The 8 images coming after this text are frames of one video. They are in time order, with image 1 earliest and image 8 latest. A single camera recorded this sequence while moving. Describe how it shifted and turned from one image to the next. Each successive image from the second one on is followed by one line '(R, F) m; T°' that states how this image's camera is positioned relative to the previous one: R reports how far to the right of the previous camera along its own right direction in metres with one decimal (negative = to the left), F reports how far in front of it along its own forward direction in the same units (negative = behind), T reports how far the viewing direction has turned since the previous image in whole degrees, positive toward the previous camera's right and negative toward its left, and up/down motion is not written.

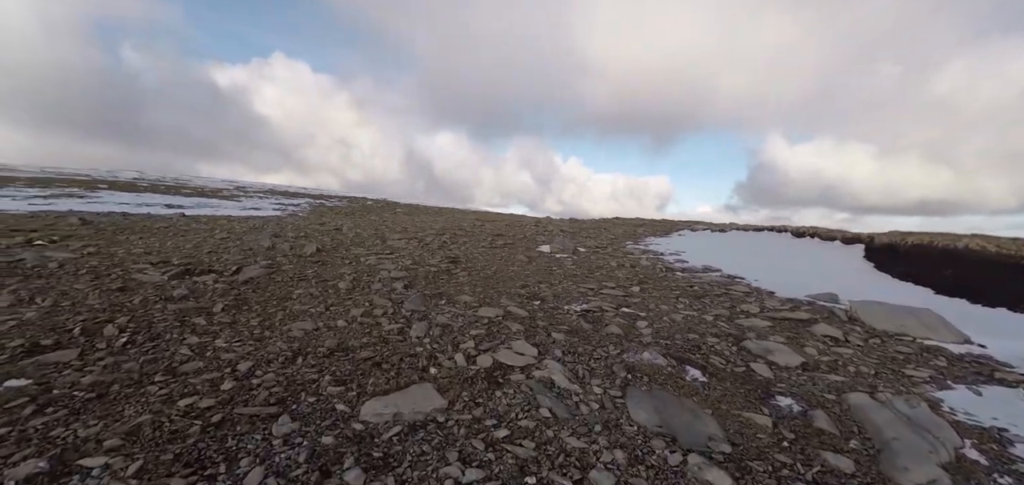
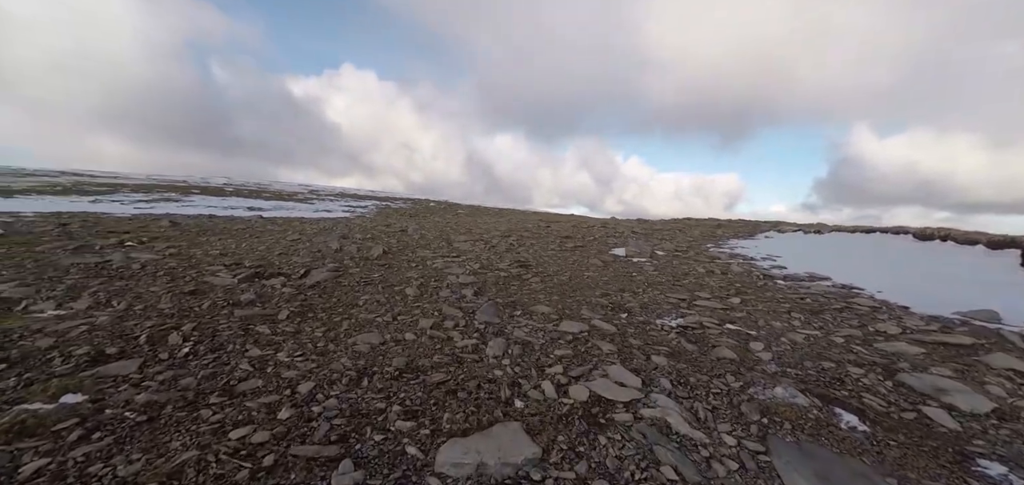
(-0.4, +0.8) m; -9°
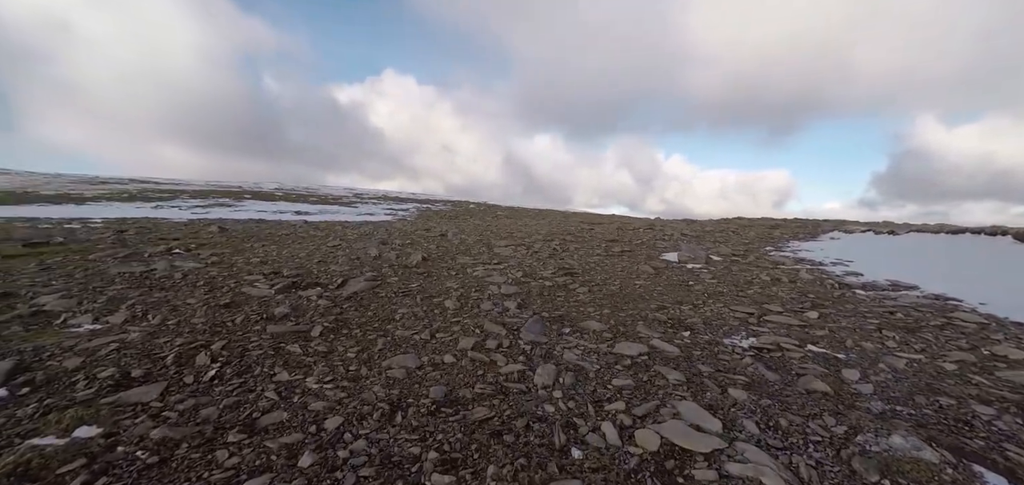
(-0.1, +0.5) m; -6°
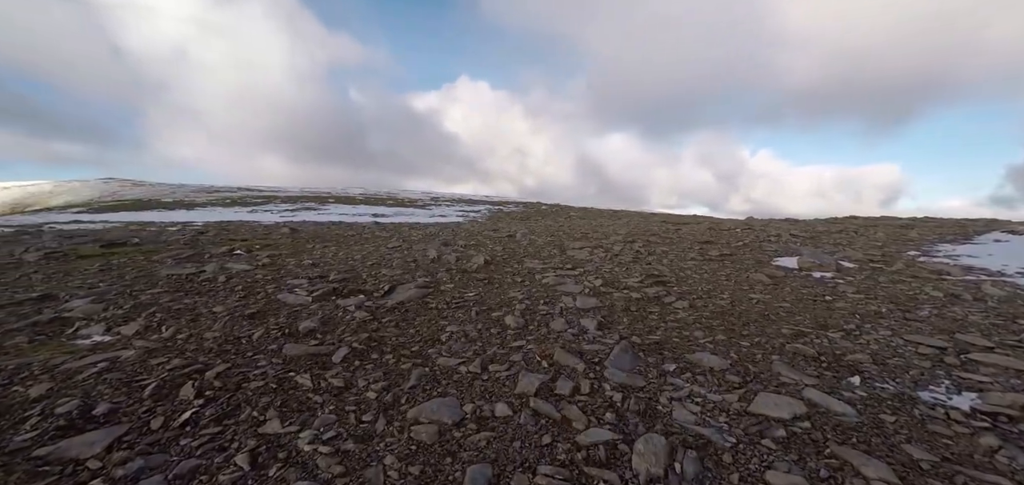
(-0.1, +1.3) m; -11°
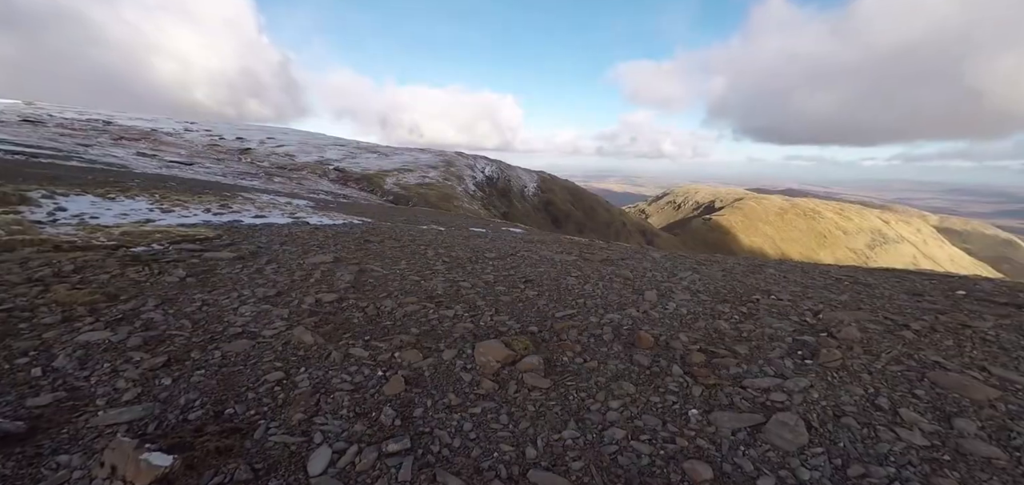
(+0.1, +1.2) m; -10°
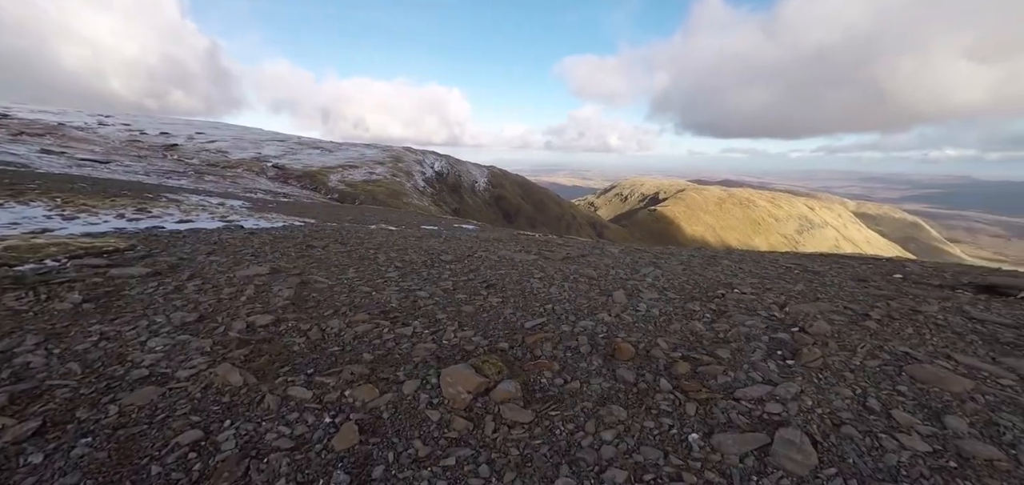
(-0.2, +0.6) m; +7°
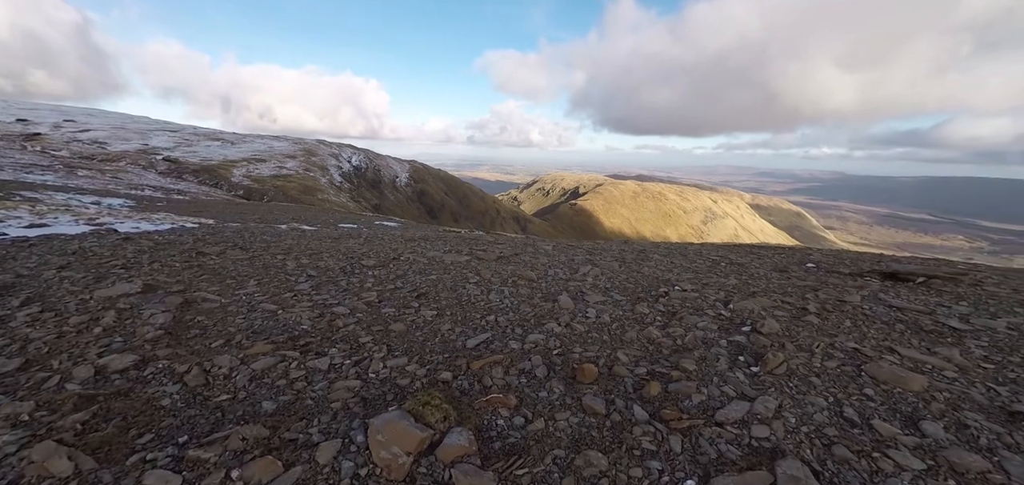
(-0.1, +0.9) m; +10°
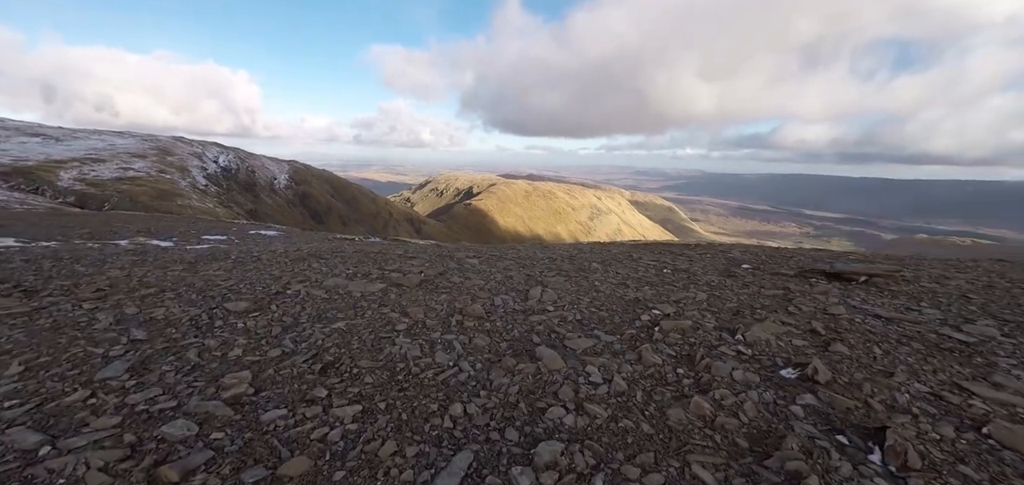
(-0.8, +2.4) m; +16°
